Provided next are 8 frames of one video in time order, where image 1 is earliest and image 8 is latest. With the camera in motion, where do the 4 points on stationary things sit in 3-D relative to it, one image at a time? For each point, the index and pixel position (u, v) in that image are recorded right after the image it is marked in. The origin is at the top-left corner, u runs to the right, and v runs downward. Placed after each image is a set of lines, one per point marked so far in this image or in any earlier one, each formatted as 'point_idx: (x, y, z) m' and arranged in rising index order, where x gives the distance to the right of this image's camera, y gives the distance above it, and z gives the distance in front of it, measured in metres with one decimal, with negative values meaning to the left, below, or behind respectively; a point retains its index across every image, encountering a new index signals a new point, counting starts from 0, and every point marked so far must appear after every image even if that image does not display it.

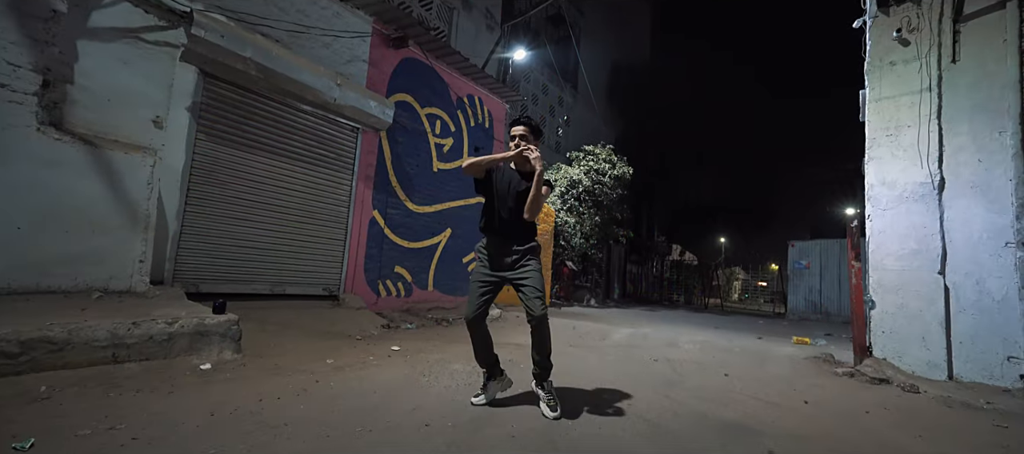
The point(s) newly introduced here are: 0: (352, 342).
0: (-1.7, -1.2, +4.4) m
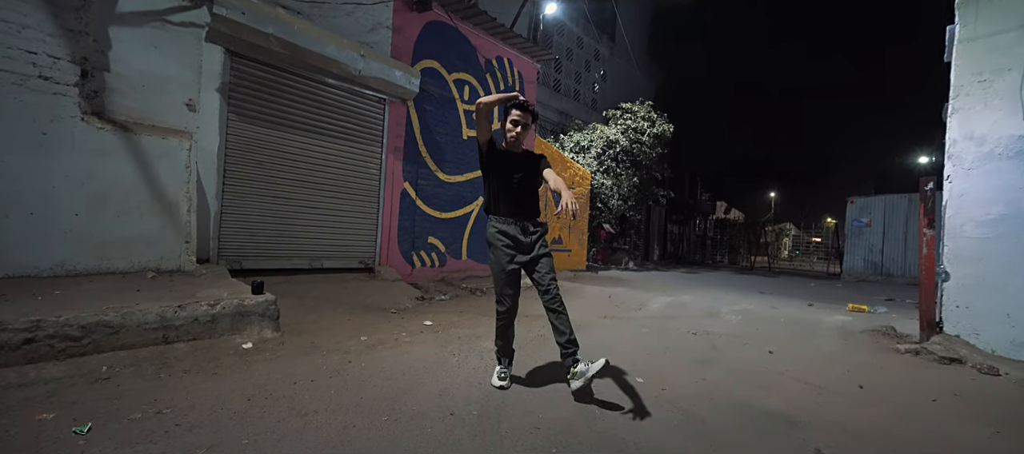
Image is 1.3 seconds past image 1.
0: (-1.3, -0.9, +4.5) m
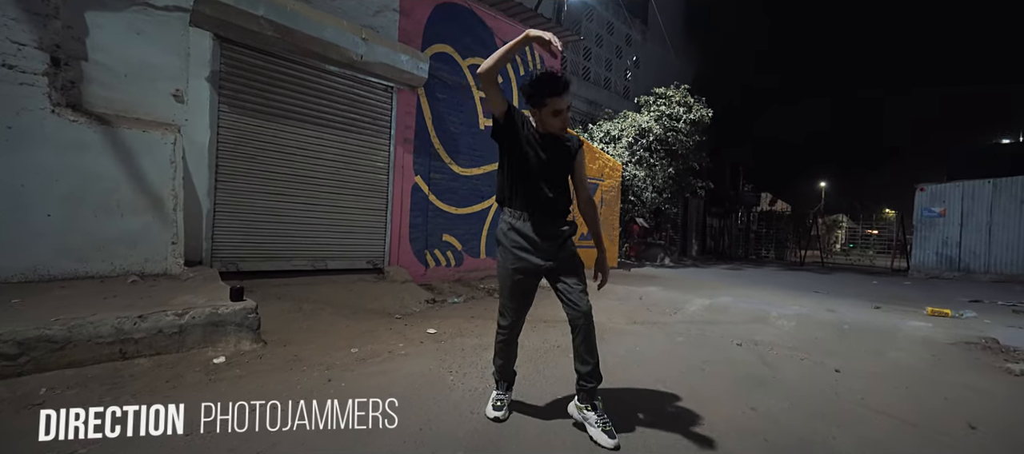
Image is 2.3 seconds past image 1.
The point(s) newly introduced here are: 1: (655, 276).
0: (-1.2, -0.9, +4.1) m
1: (+3.2, -1.1, +9.6) m
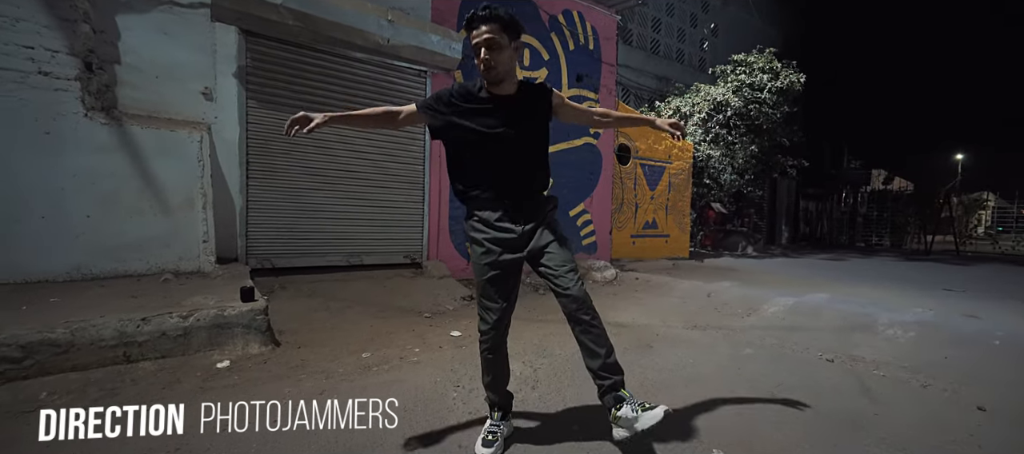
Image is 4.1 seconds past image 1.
0: (-0.9, -0.9, +3.8) m
1: (+4.4, -0.8, +8.5) m
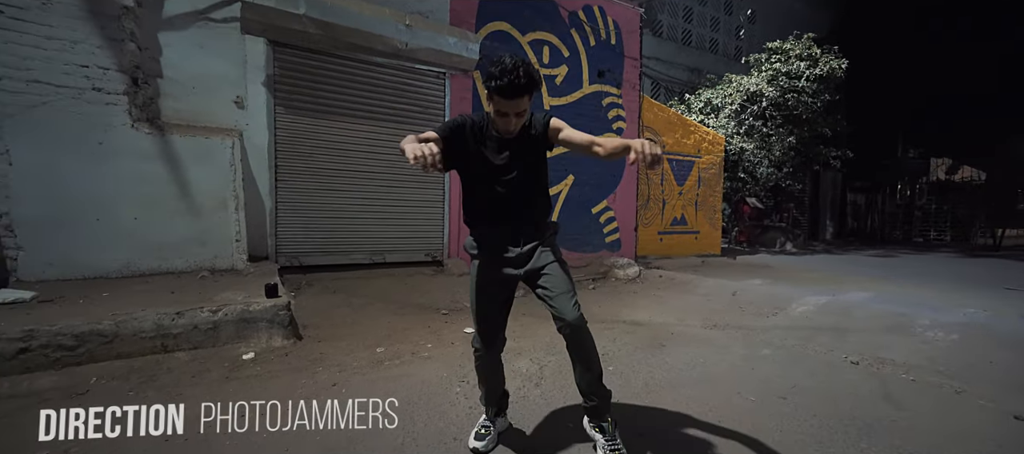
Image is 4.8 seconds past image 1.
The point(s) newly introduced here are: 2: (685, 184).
0: (-0.7, -0.8, +3.9) m
1: (+4.9, -0.7, +8.2) m
2: (+3.5, +0.9, +8.6) m
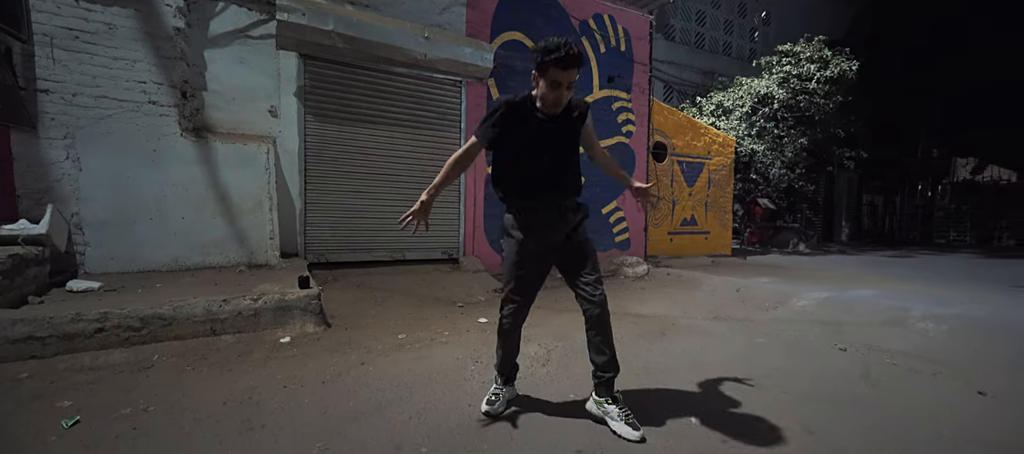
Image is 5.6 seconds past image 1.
0: (-0.6, -0.8, +4.2) m
1: (+5.1, -0.7, +8.3) m
2: (+3.8, +0.9, +8.8) m
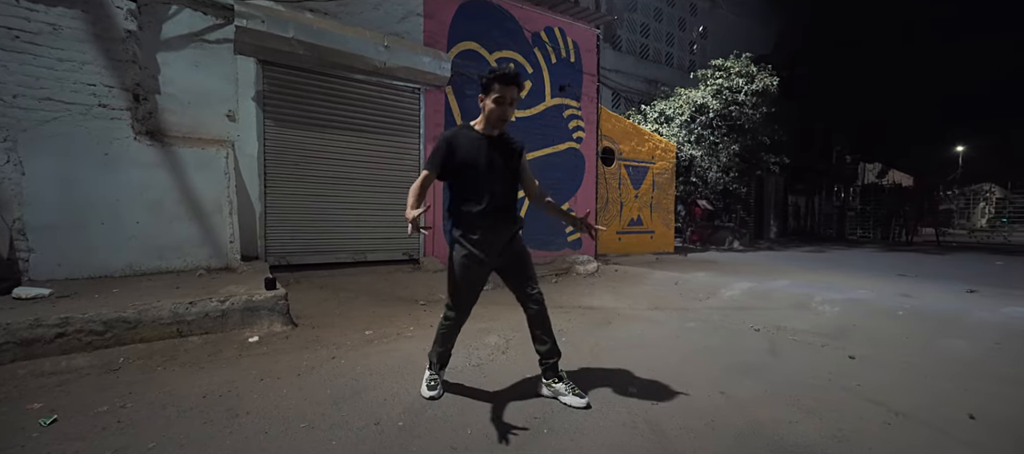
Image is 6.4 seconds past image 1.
0: (-1.0, -0.8, +4.4) m
1: (+4.3, -0.7, +9.1) m
2: (+2.8, +0.9, +9.4) m
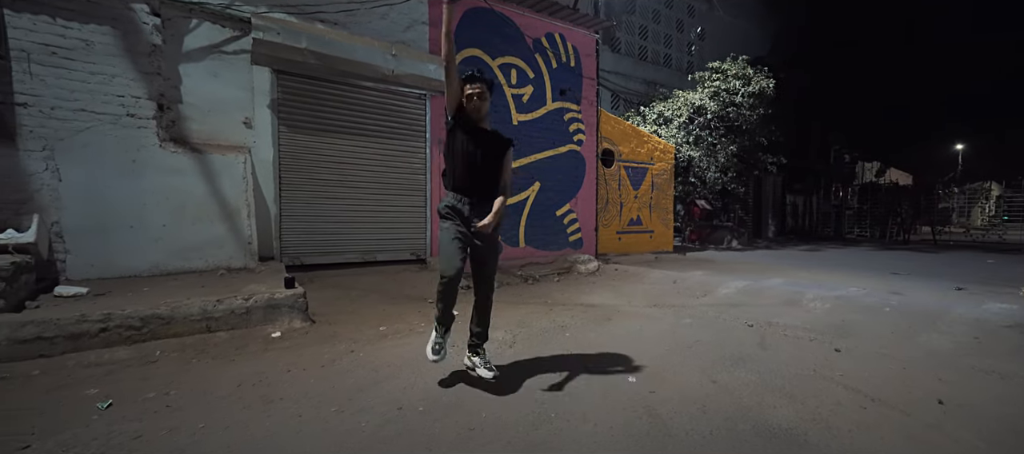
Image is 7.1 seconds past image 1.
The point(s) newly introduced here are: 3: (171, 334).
0: (-1.0, -0.9, +4.7) m
1: (+4.3, -0.7, +9.3) m
2: (+2.9, +0.9, +9.6) m
3: (-2.6, -0.8, +3.2) m
